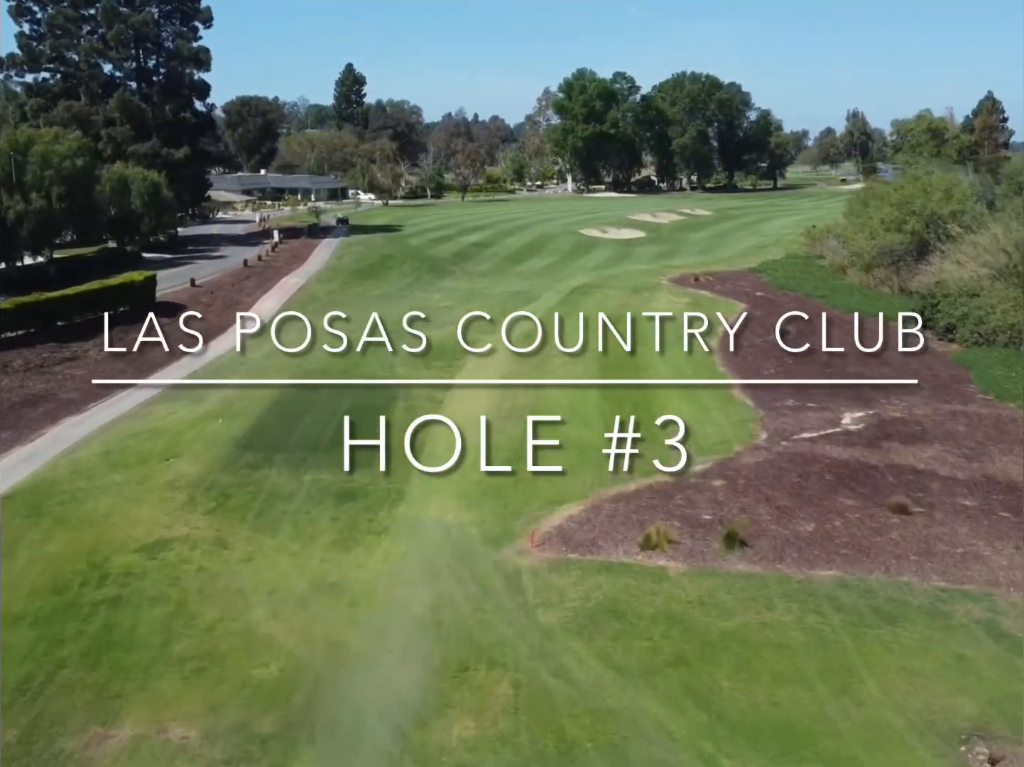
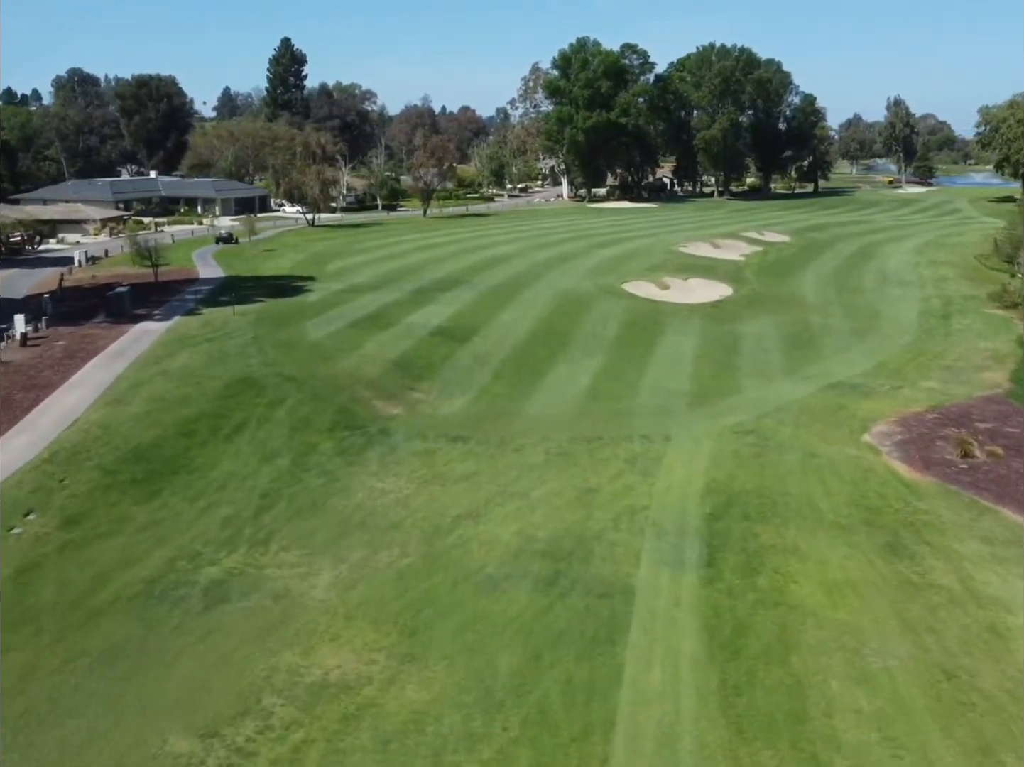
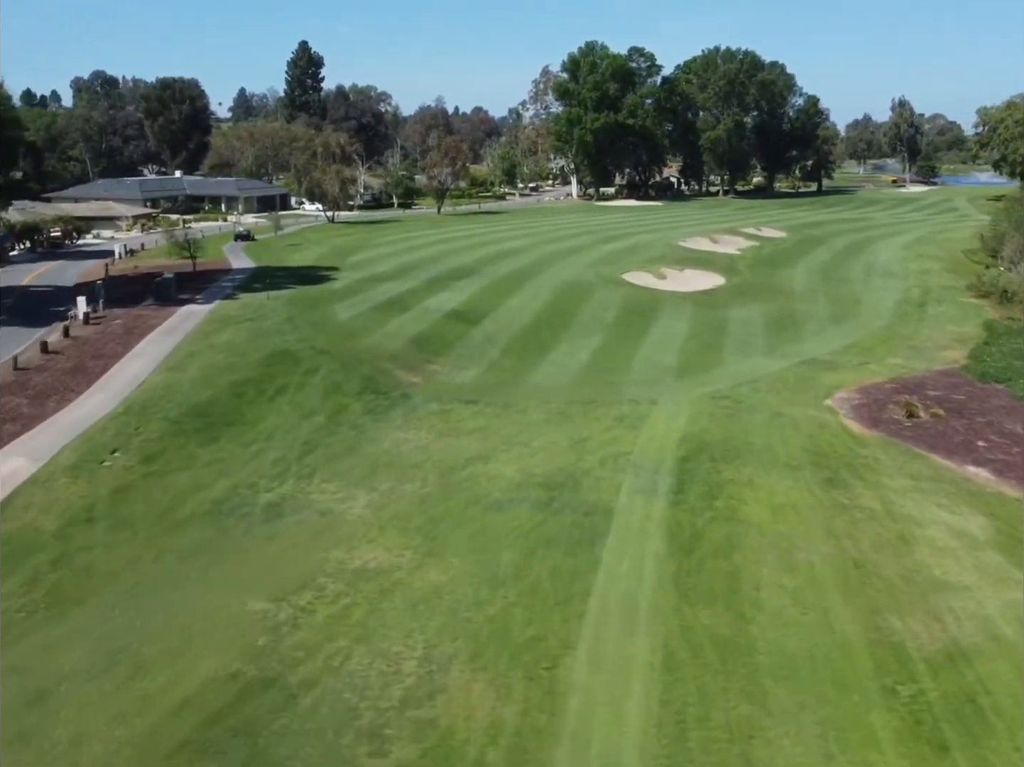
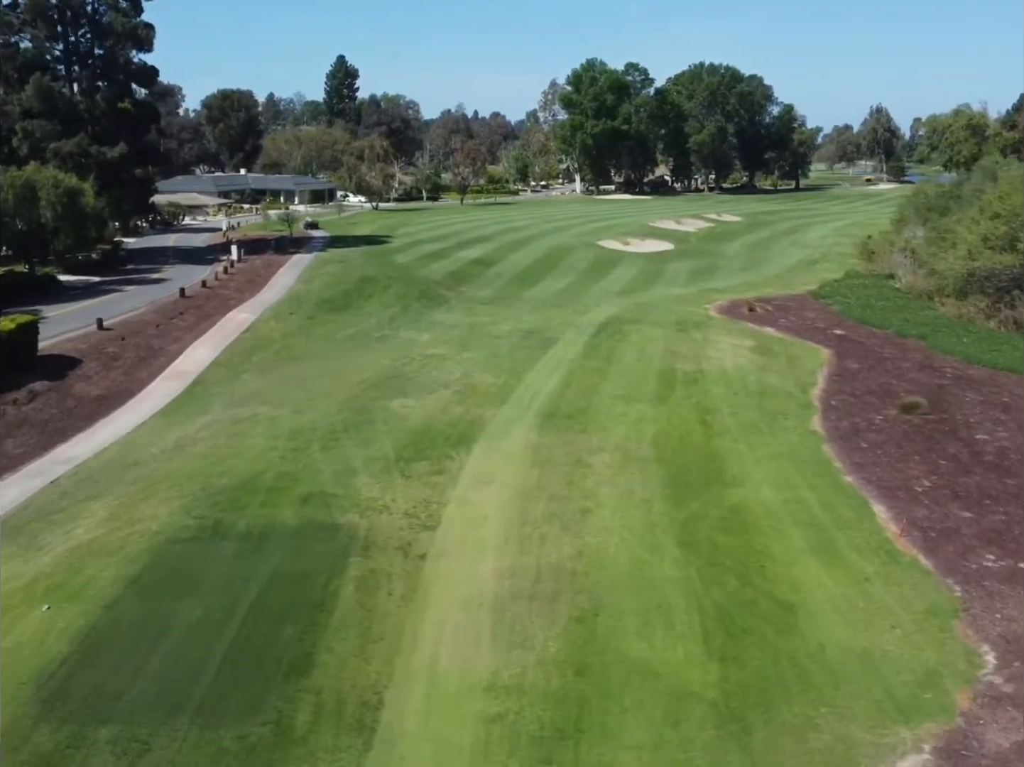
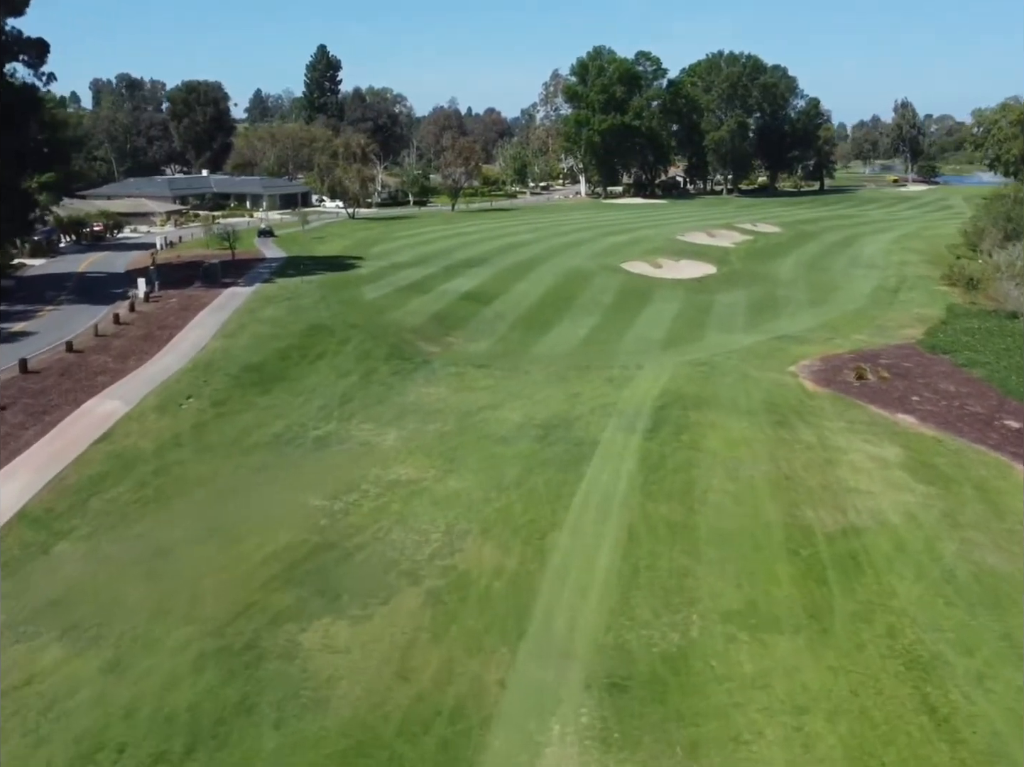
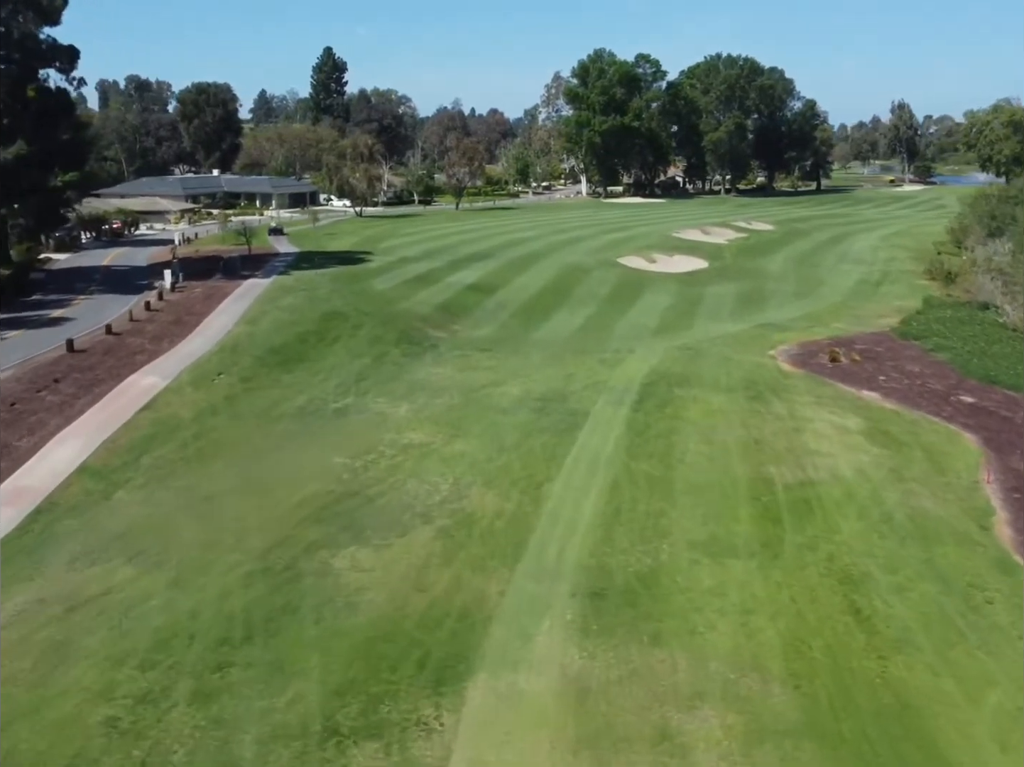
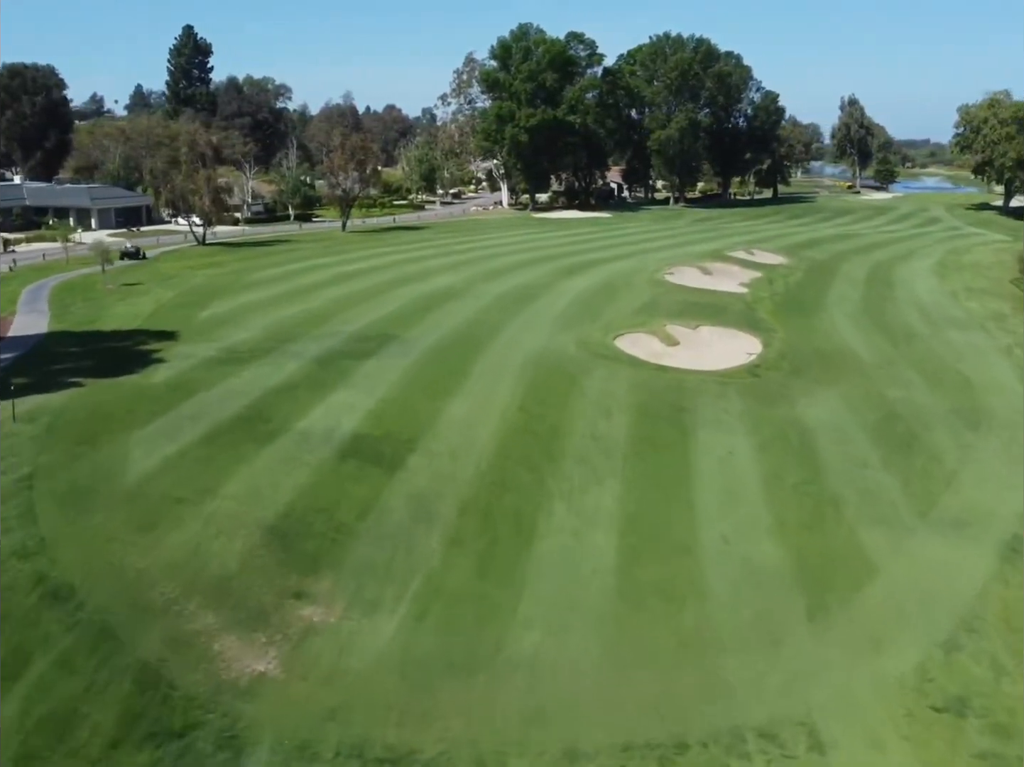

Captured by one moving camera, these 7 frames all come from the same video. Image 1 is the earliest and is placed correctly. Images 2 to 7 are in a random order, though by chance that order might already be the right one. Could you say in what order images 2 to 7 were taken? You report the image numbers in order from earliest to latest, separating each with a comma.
4, 6, 5, 3, 2, 7
